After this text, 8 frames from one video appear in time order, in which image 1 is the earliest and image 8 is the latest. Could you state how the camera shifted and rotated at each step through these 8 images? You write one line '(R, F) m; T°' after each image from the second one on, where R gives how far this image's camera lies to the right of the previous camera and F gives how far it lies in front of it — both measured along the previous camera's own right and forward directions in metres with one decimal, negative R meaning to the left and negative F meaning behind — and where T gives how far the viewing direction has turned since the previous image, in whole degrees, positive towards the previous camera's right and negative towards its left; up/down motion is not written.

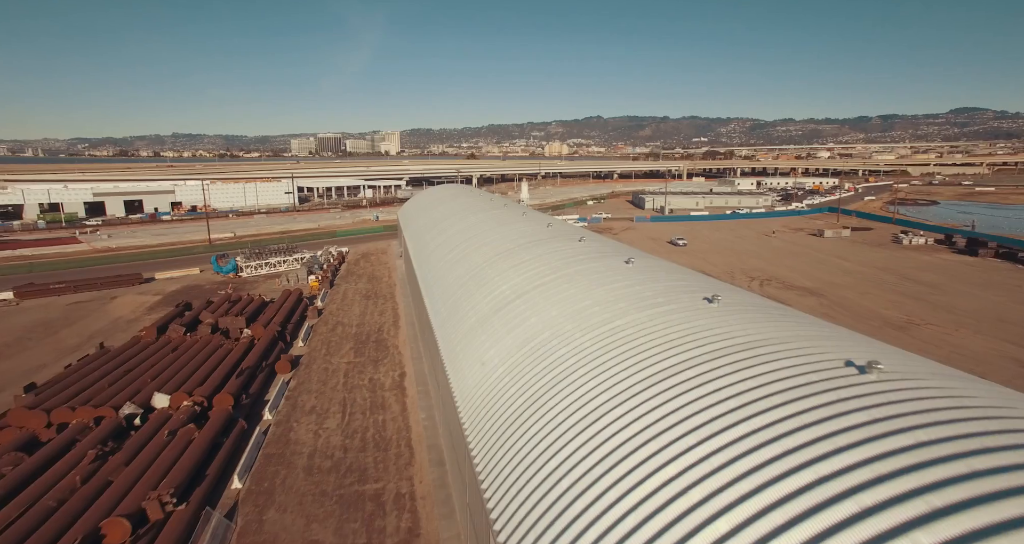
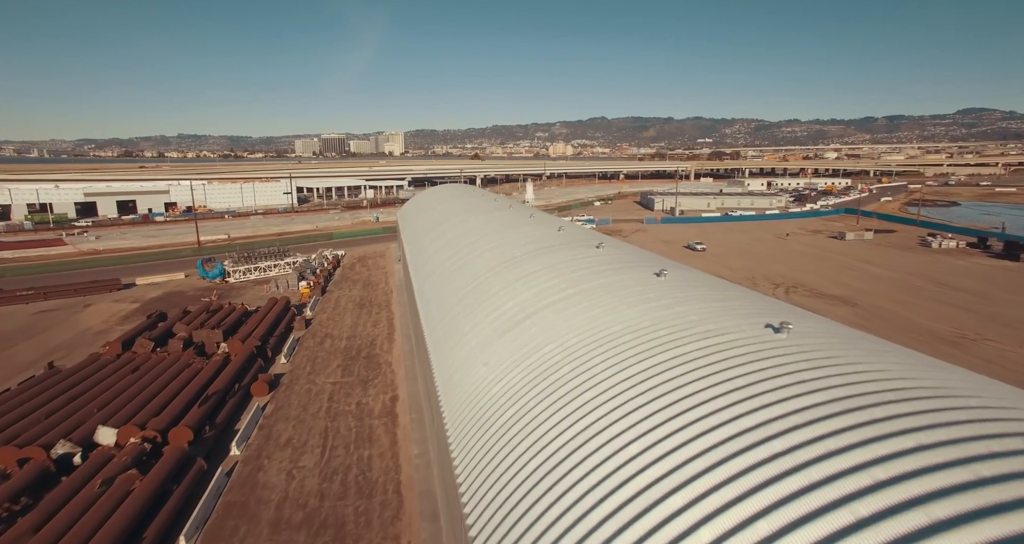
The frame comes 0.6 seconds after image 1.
(-0.1, +1.6) m; 0°
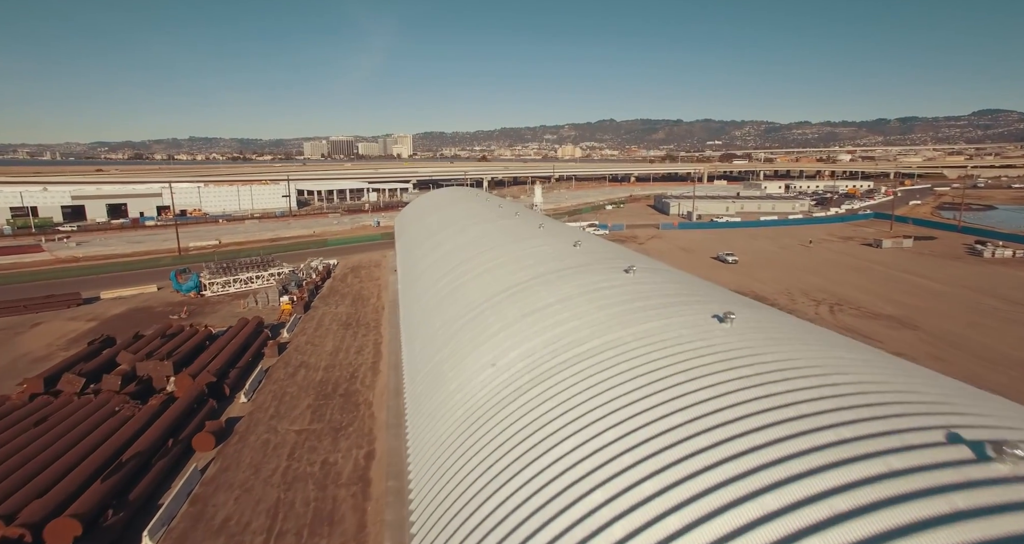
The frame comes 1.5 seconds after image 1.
(+0.1, +2.4) m; -1°
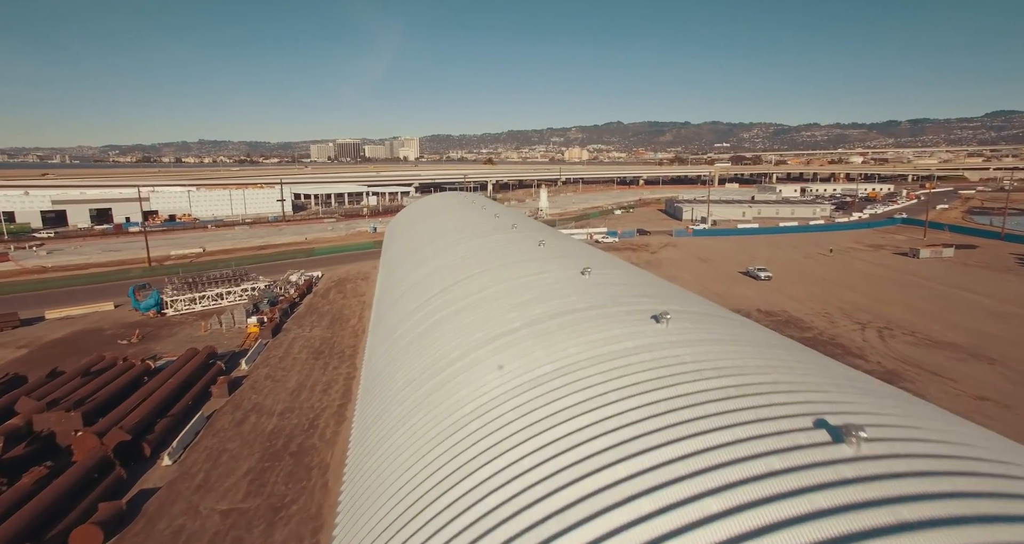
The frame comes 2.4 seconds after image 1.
(+0.3, +2.4) m; -1°
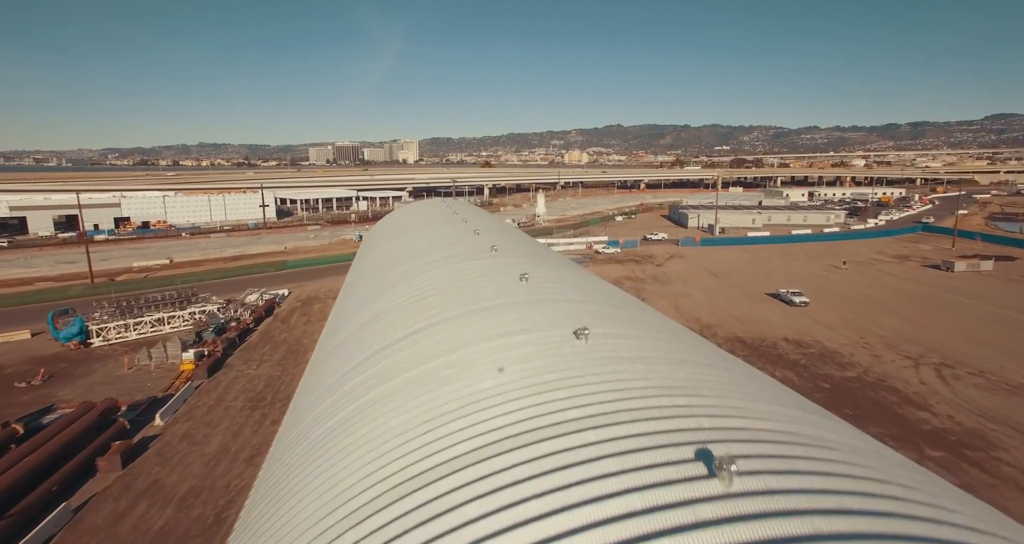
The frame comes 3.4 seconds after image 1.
(+0.5, +2.7) m; 0°
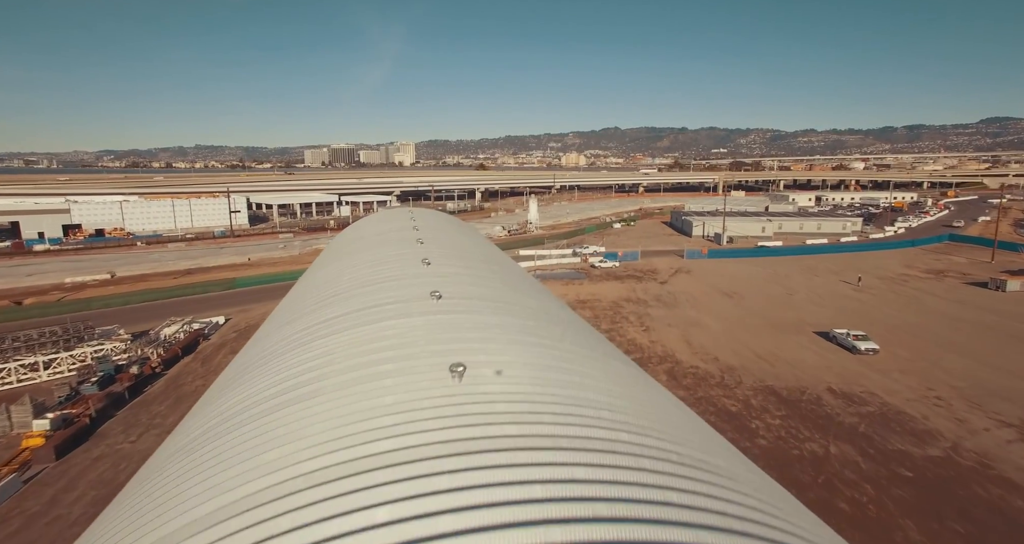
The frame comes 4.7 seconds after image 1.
(+0.7, +3.6) m; 0°
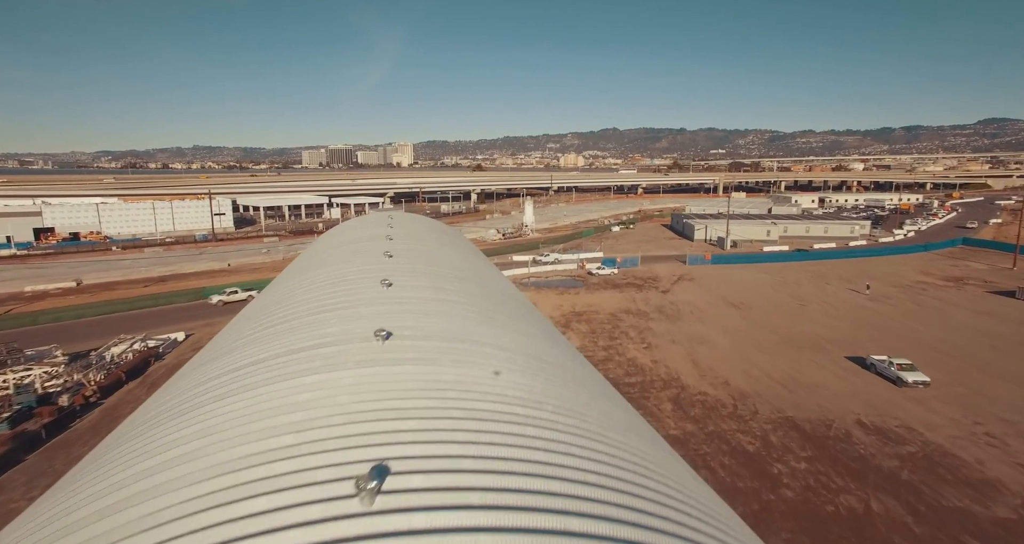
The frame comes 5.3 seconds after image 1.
(+0.4, +1.7) m; 0°
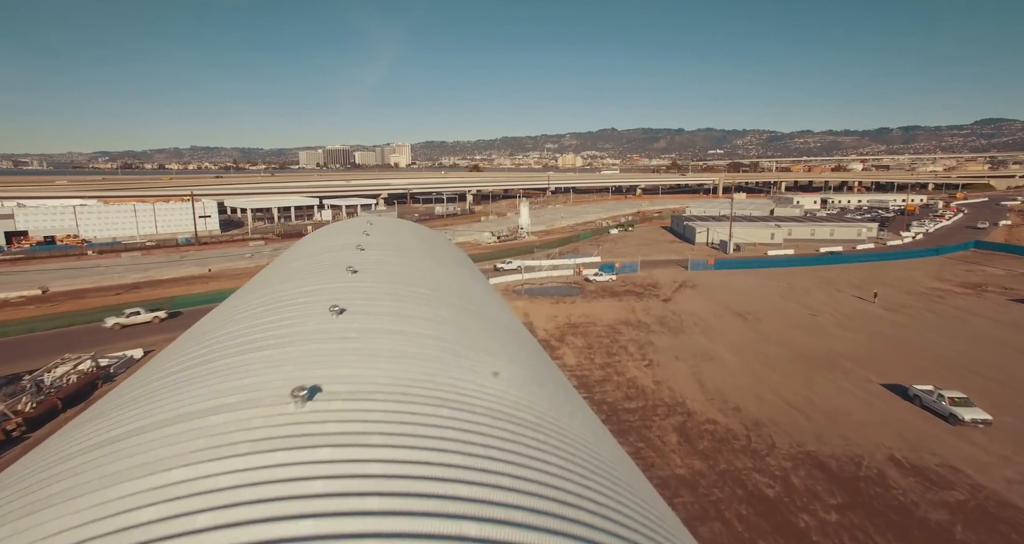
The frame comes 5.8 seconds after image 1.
(+0.3, +1.5) m; 0°
